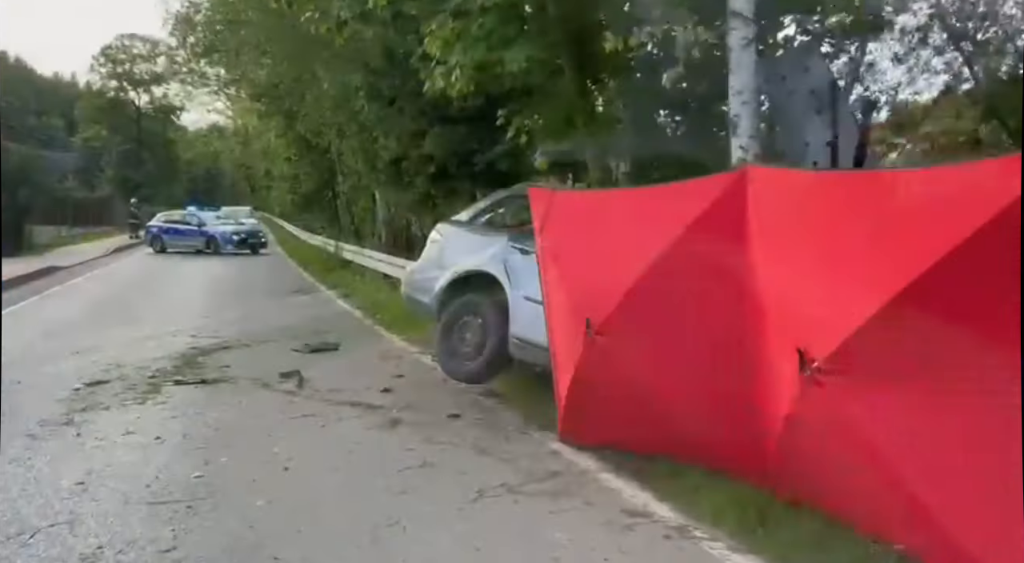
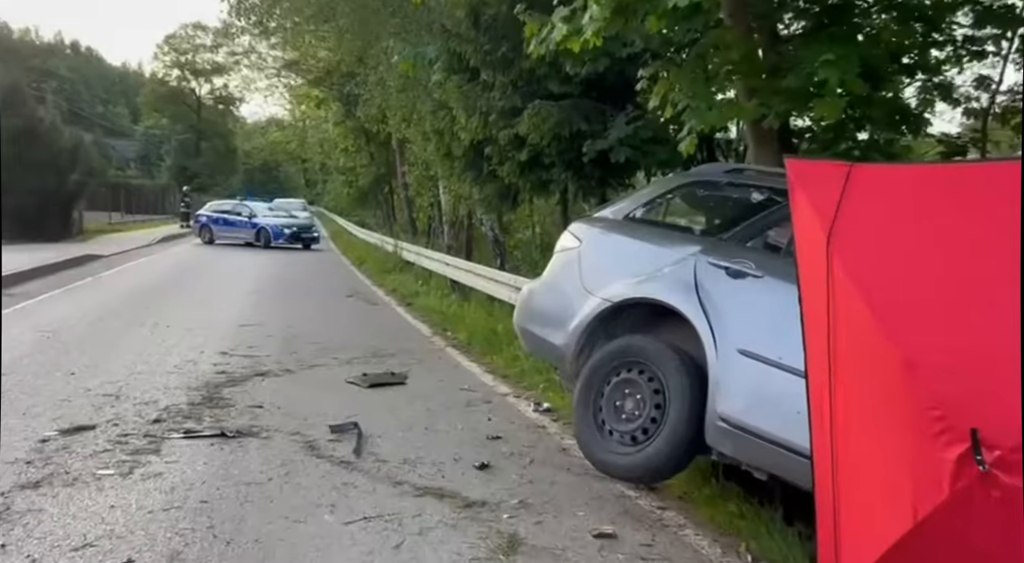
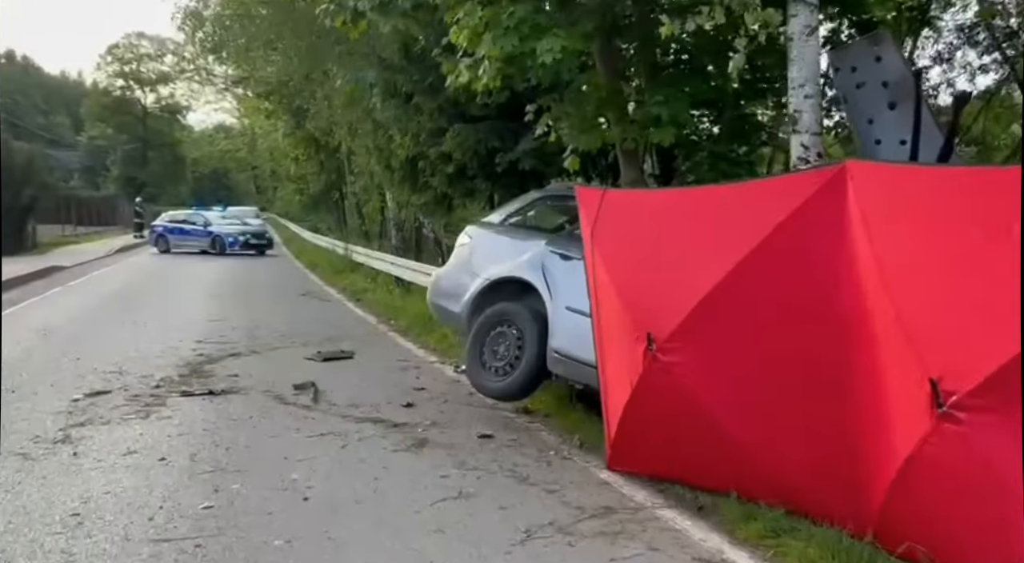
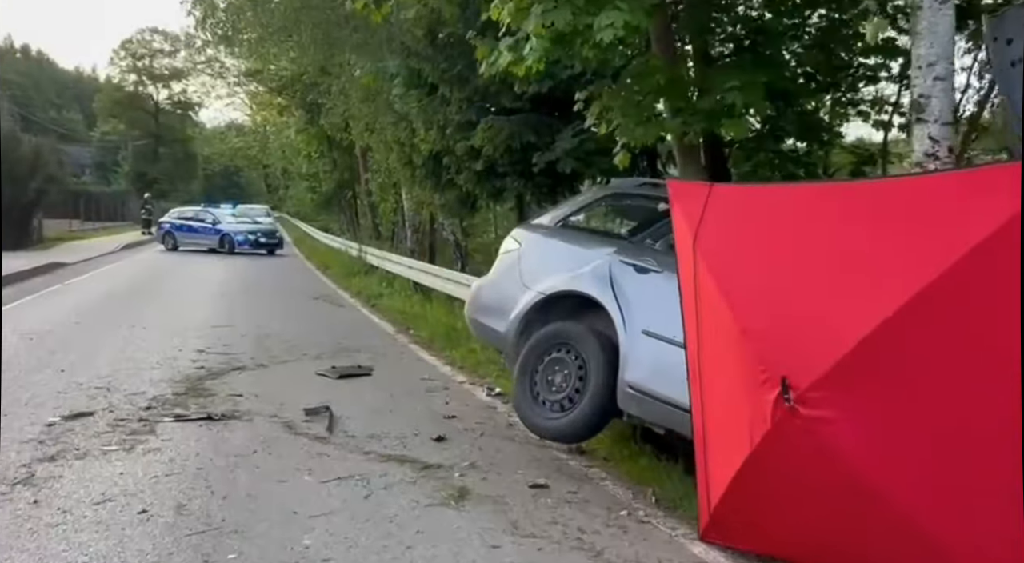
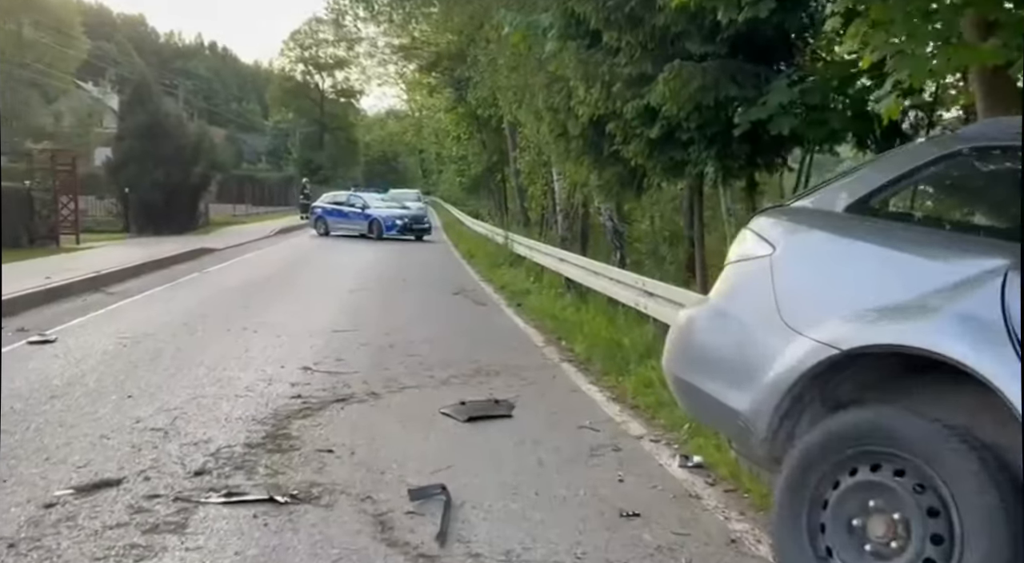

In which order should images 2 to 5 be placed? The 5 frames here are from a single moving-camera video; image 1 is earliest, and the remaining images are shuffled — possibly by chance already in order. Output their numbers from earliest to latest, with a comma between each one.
3, 4, 2, 5
